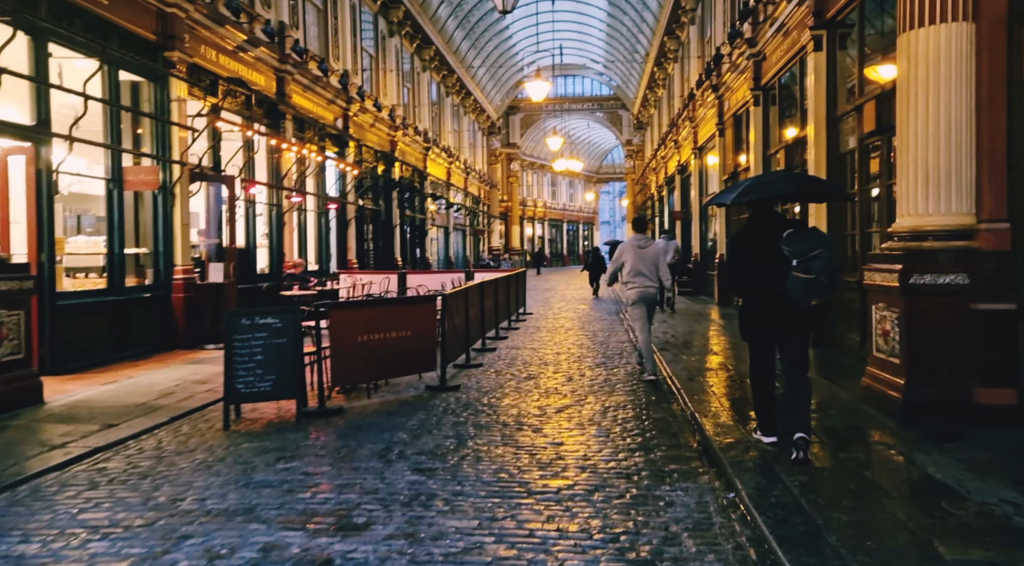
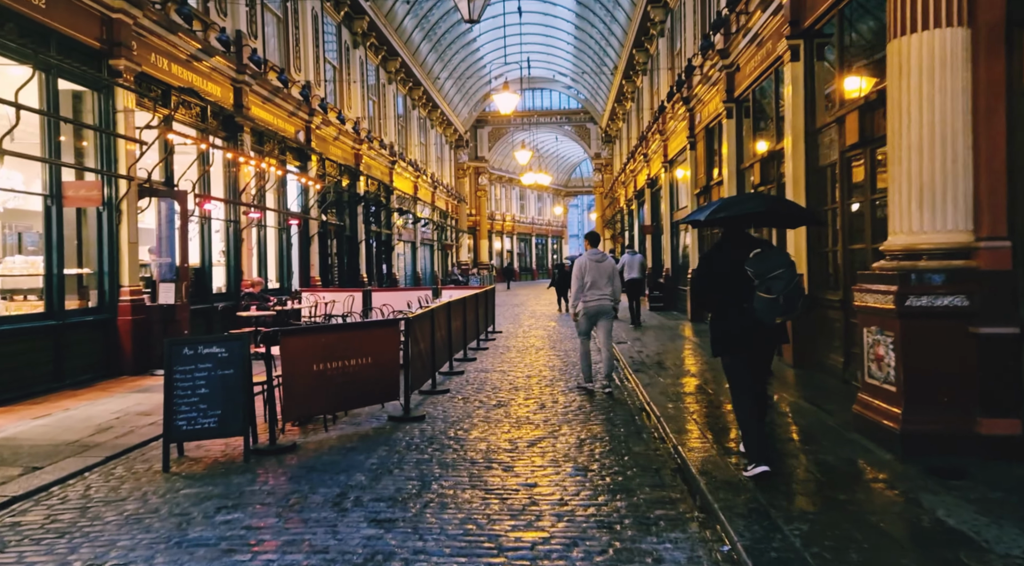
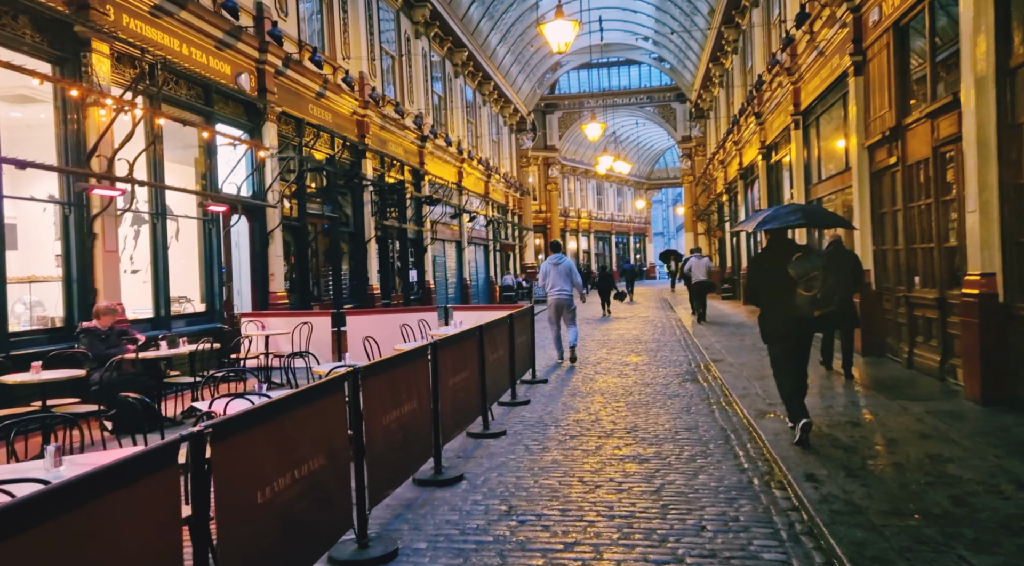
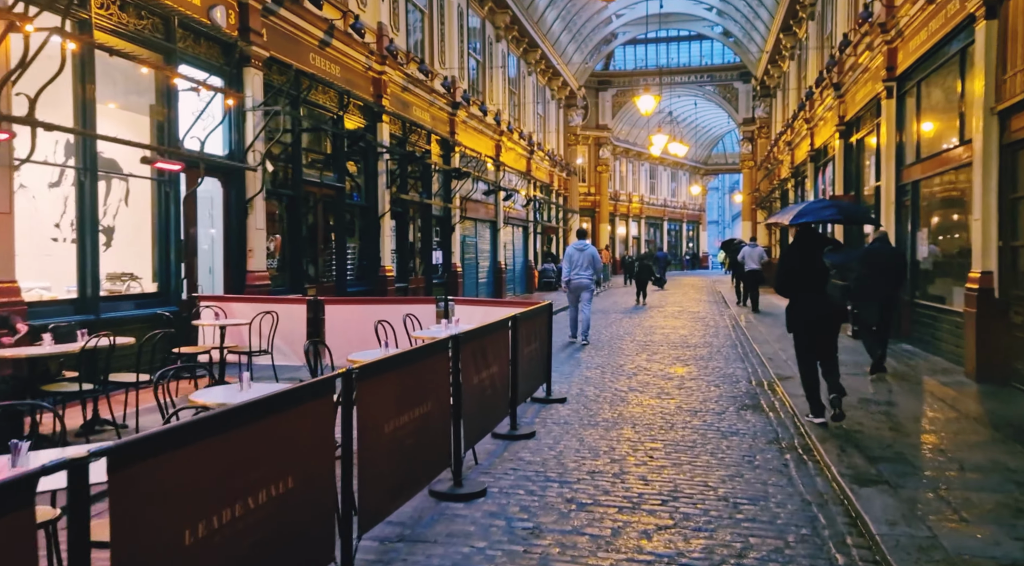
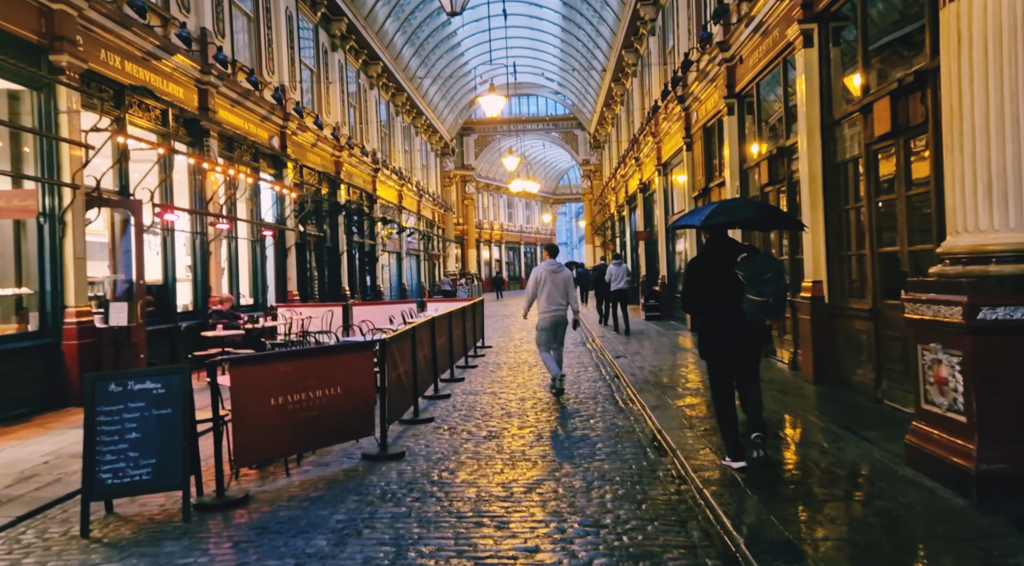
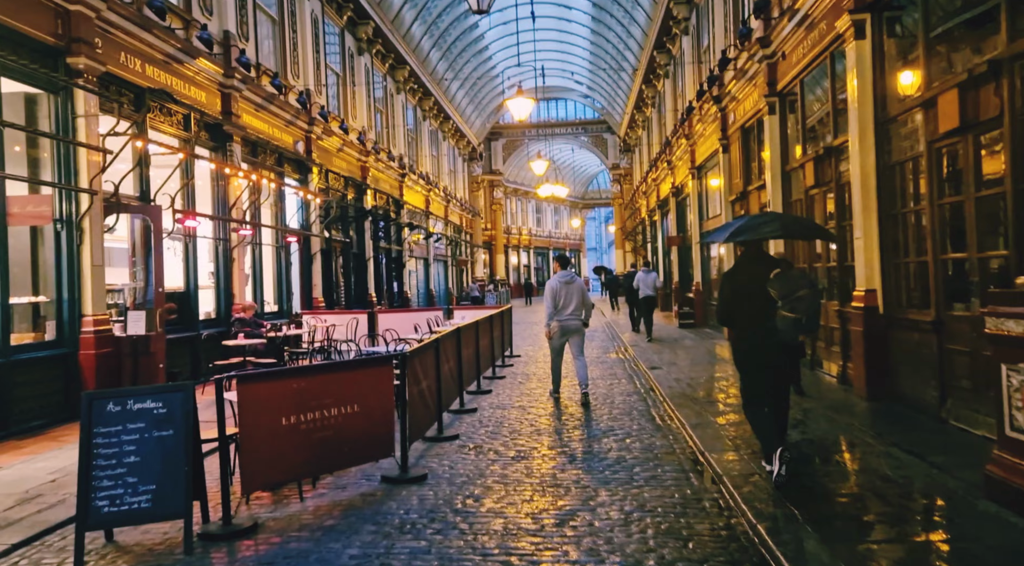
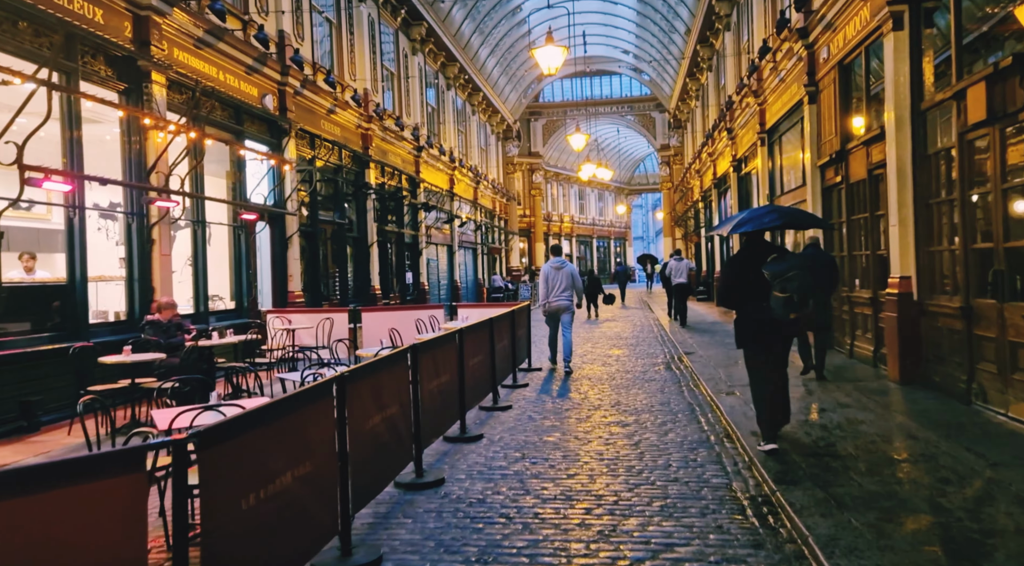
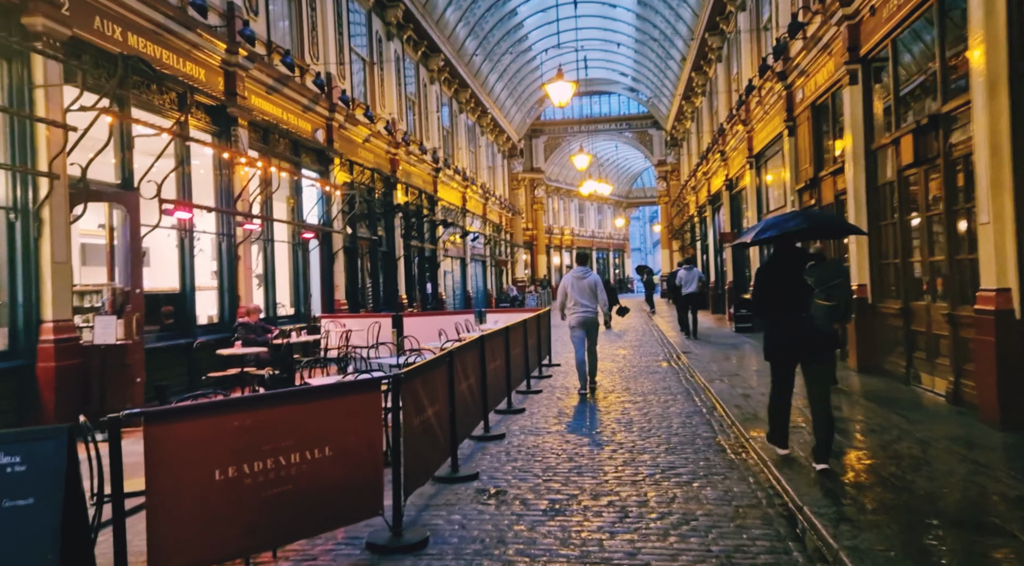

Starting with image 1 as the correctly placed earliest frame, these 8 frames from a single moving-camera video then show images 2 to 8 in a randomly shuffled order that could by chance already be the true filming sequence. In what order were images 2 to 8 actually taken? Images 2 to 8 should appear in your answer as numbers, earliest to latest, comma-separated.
2, 5, 6, 8, 7, 3, 4
